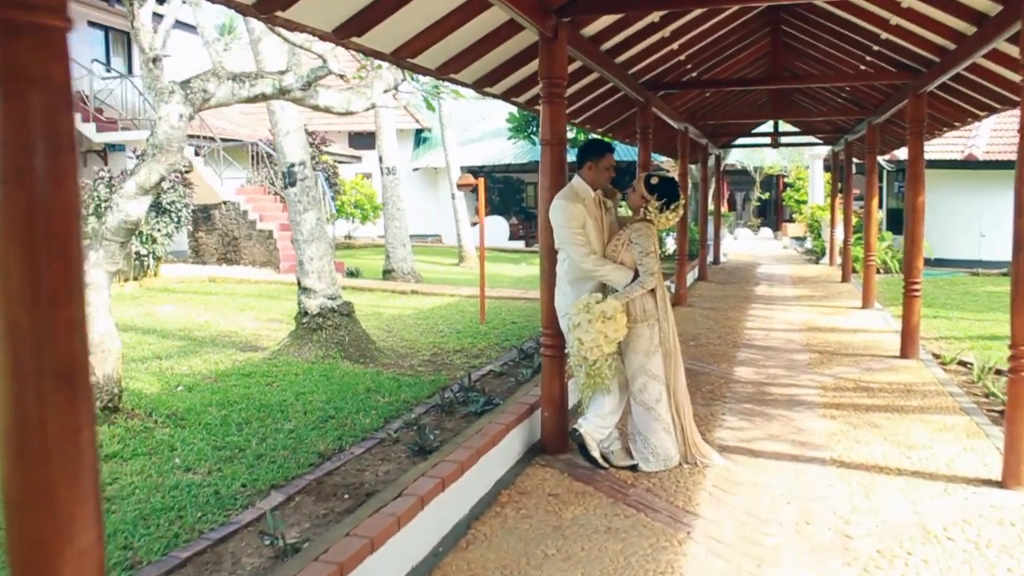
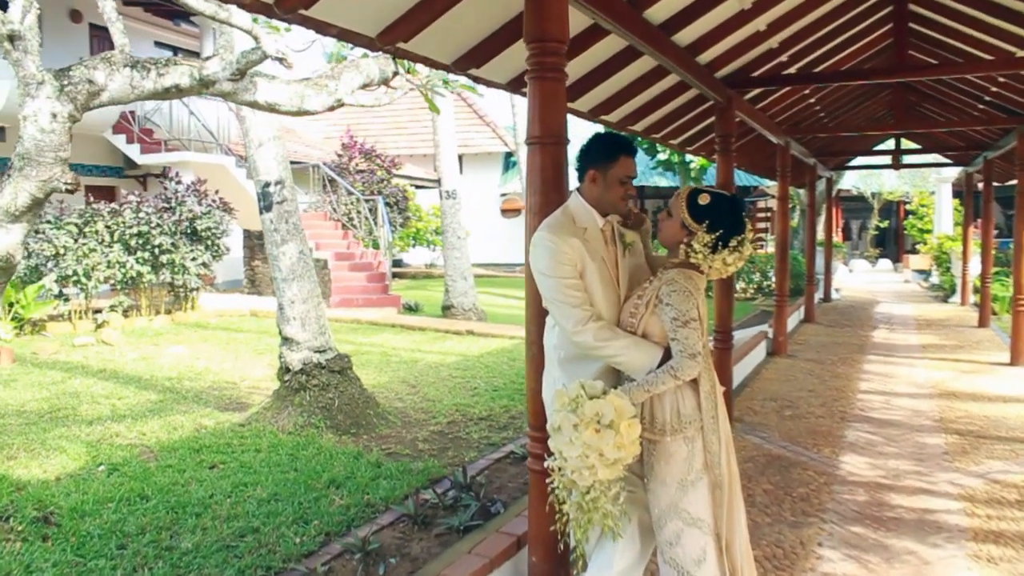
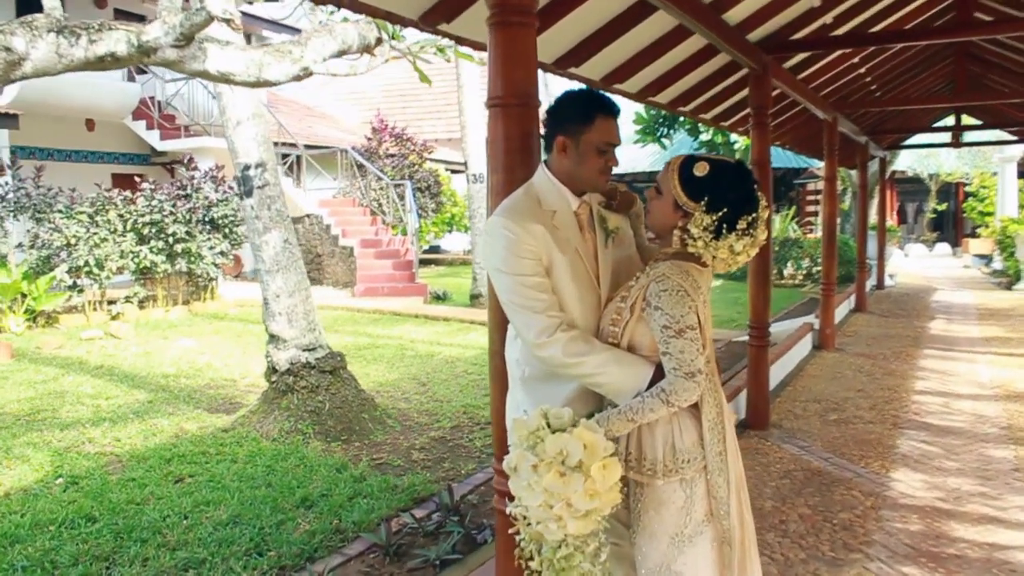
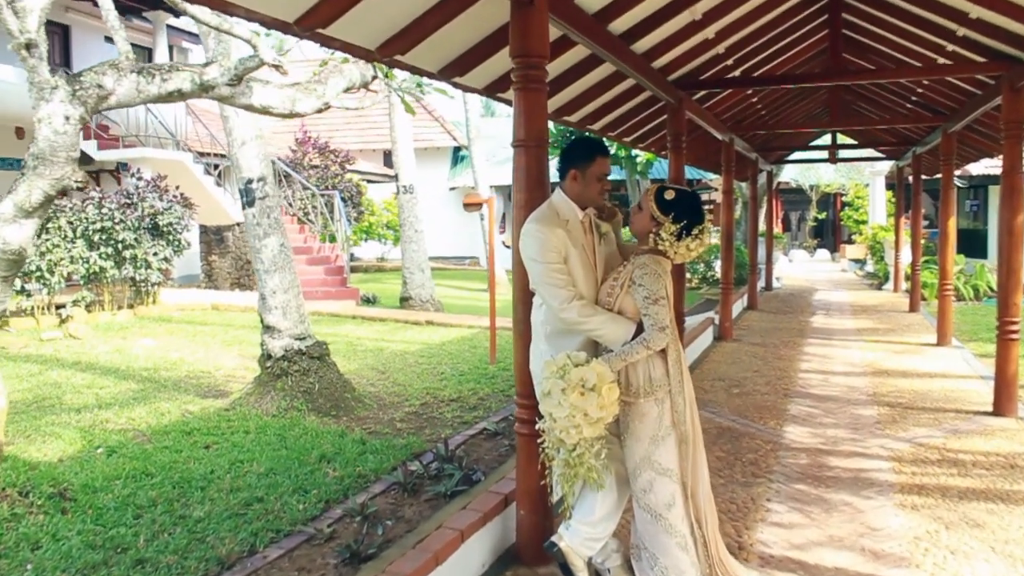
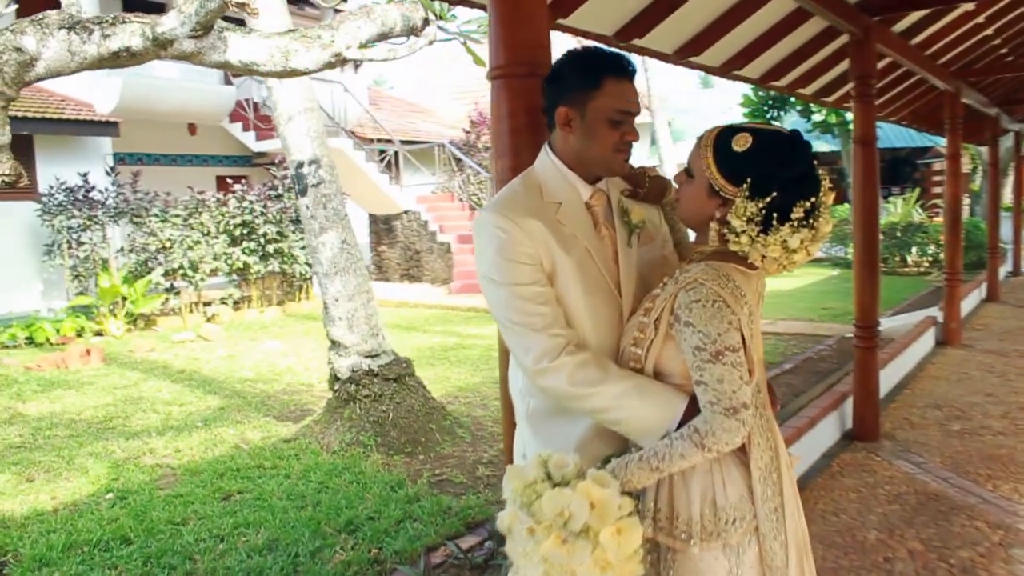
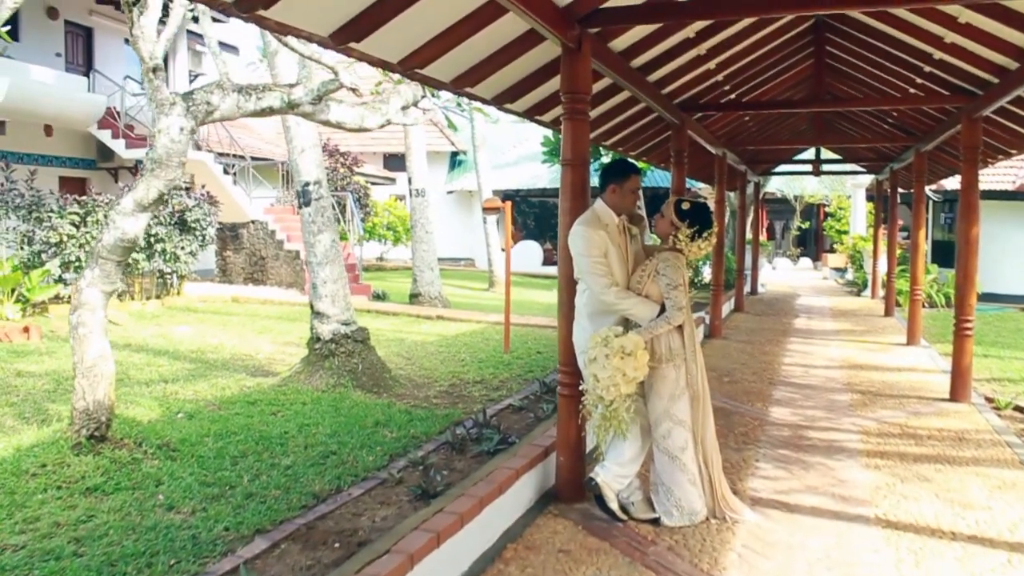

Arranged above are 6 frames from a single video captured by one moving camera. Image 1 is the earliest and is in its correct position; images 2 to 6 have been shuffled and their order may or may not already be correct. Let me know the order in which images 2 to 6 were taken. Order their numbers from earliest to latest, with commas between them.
6, 4, 2, 3, 5
